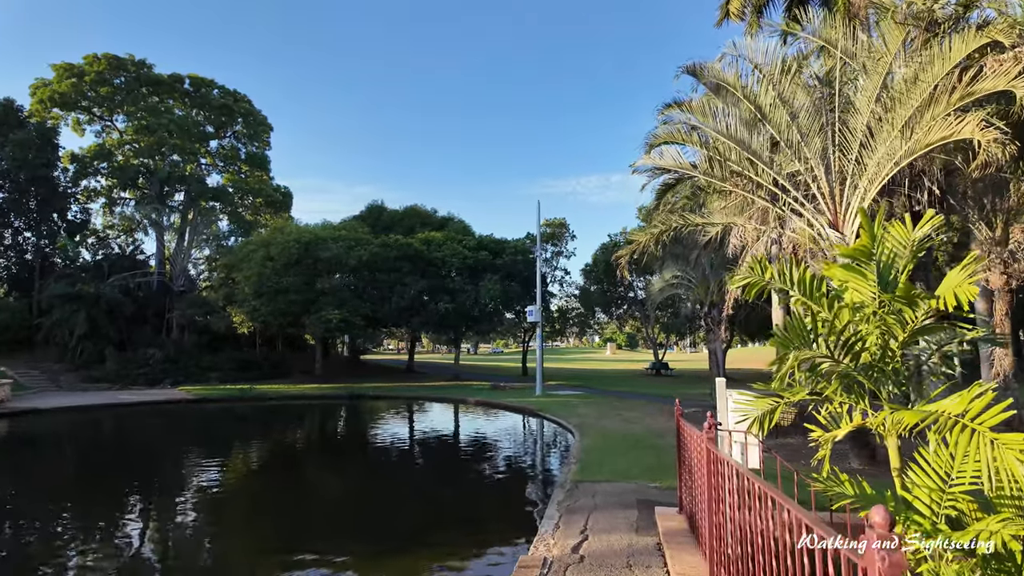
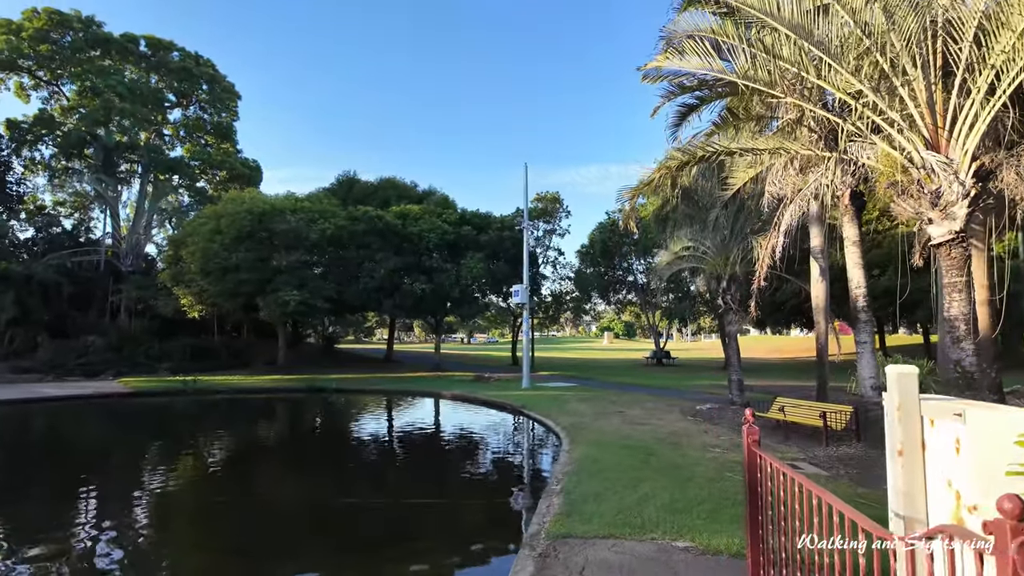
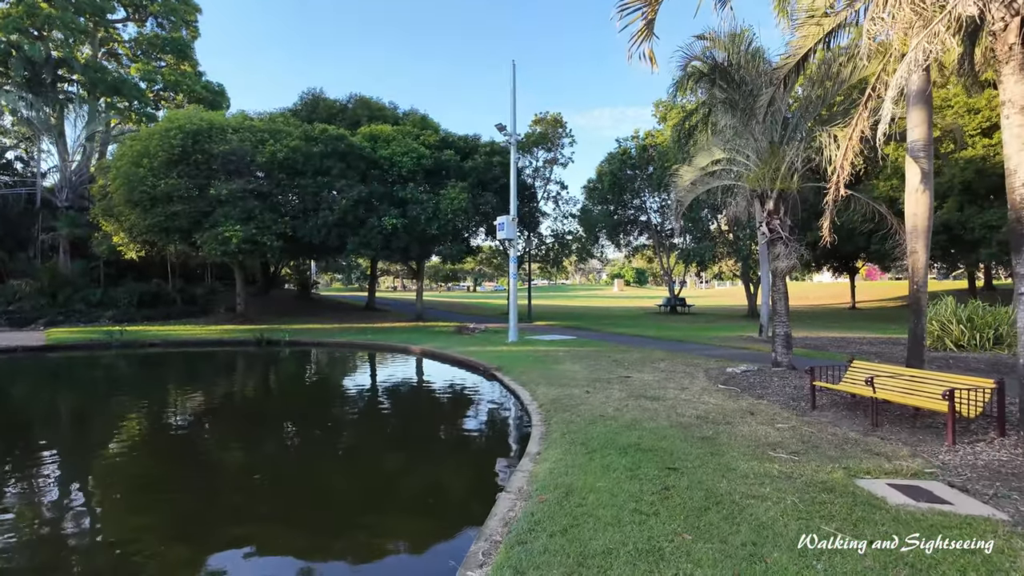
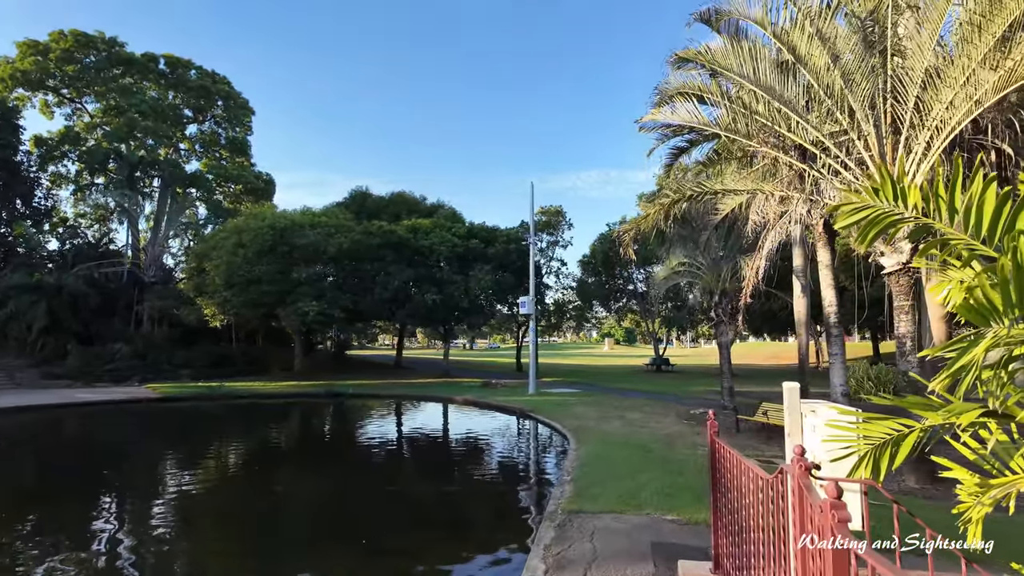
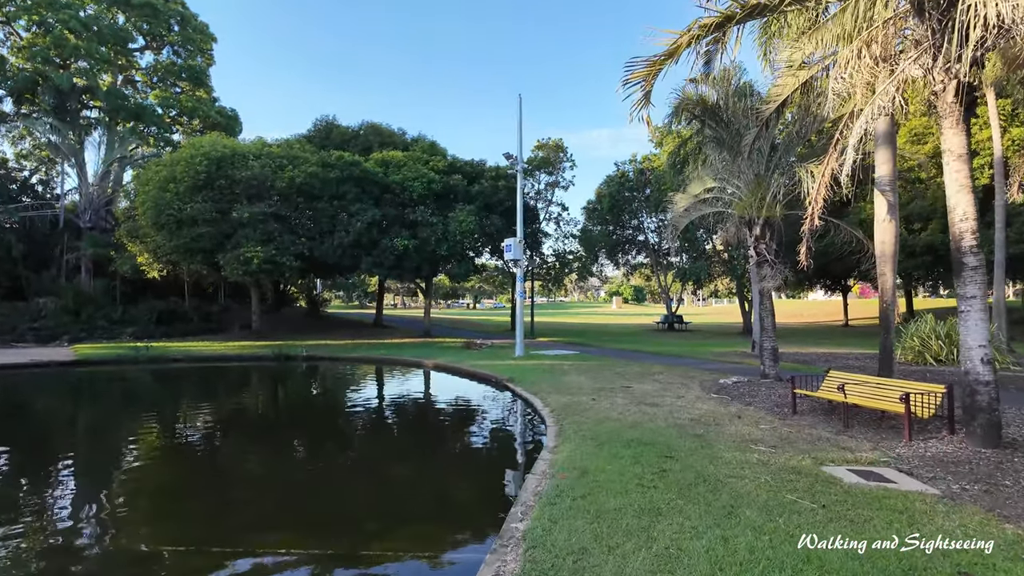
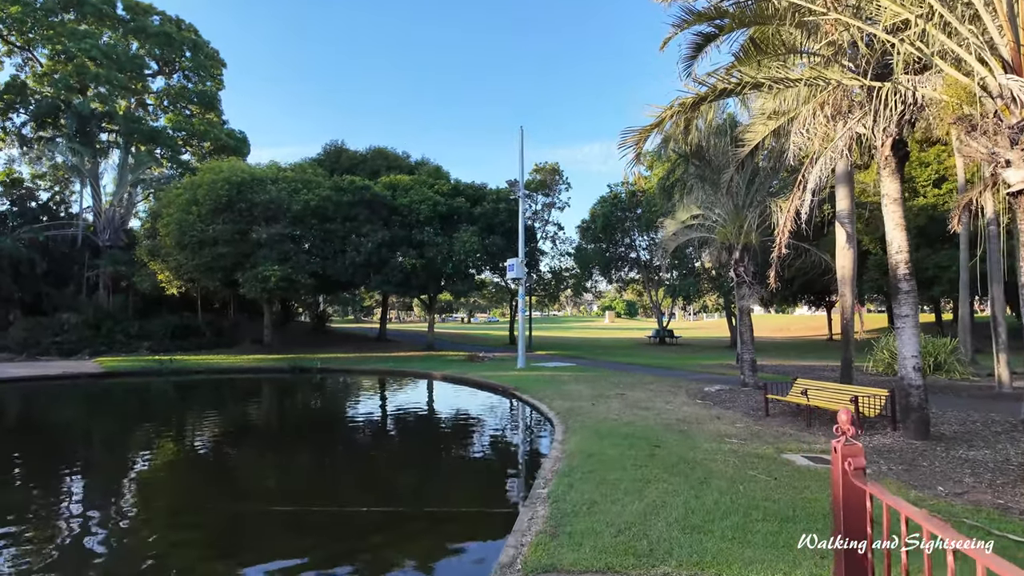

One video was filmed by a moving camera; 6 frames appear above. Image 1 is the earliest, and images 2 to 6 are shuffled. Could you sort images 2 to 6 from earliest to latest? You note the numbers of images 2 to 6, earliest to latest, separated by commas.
4, 2, 6, 5, 3
